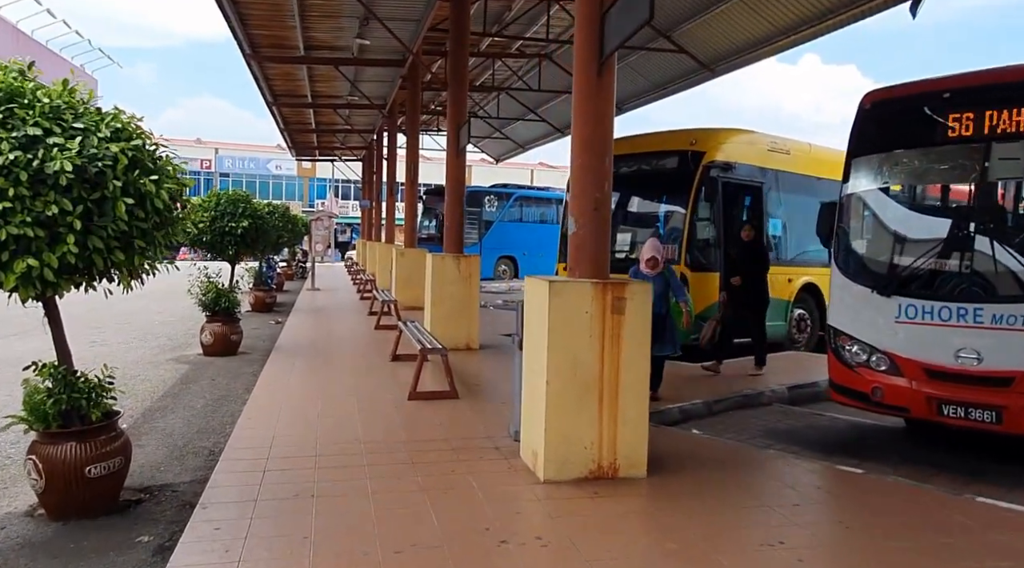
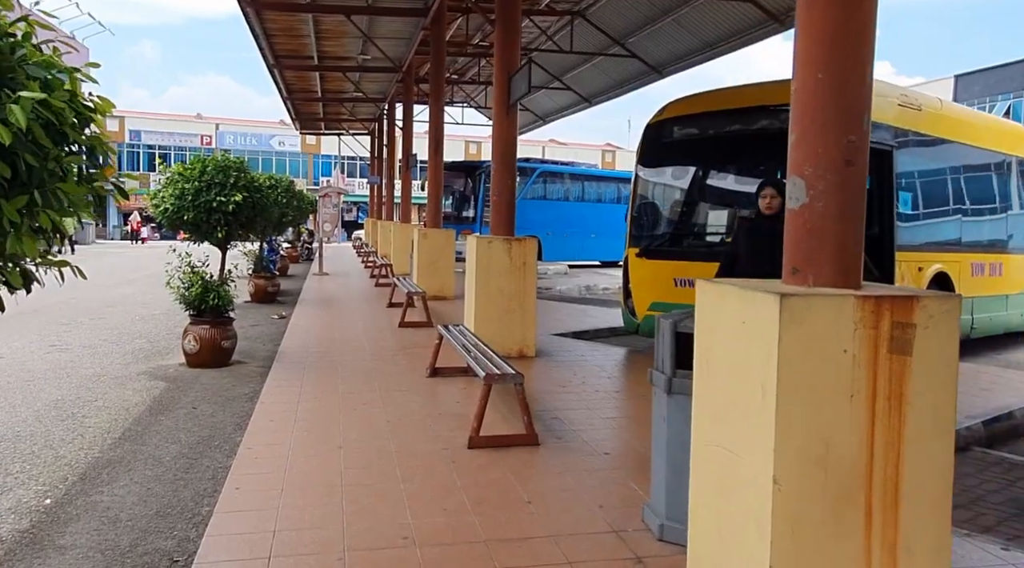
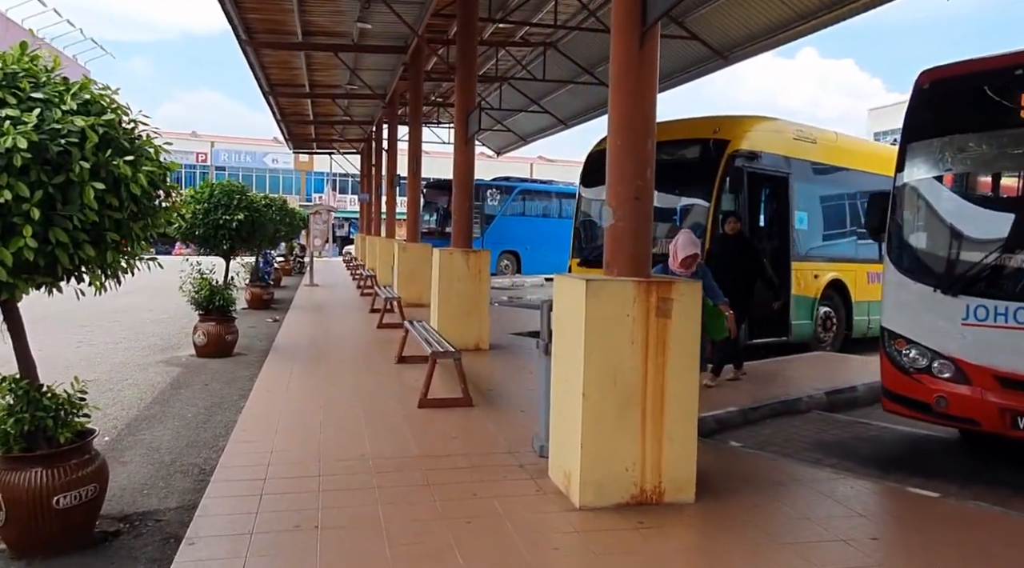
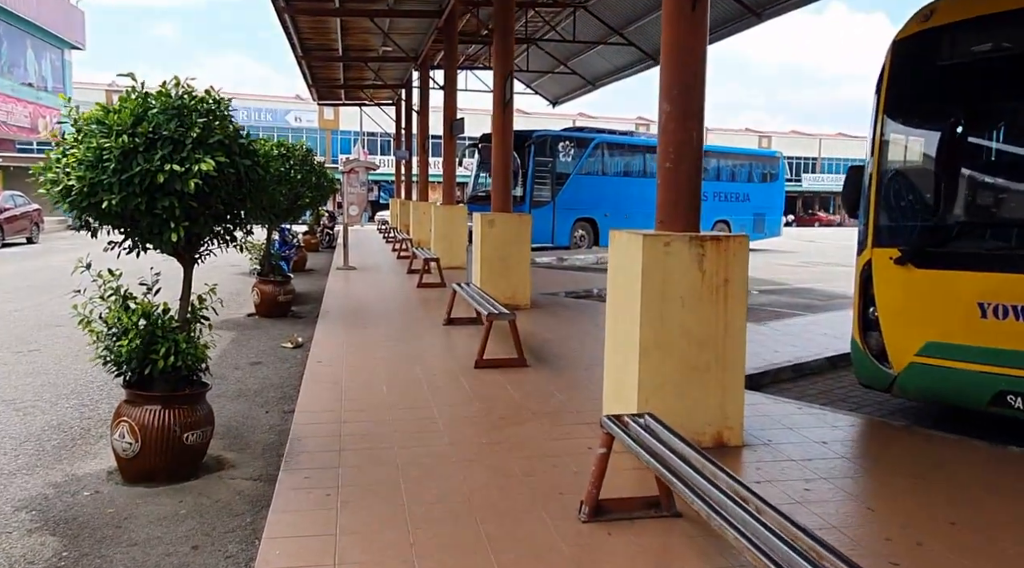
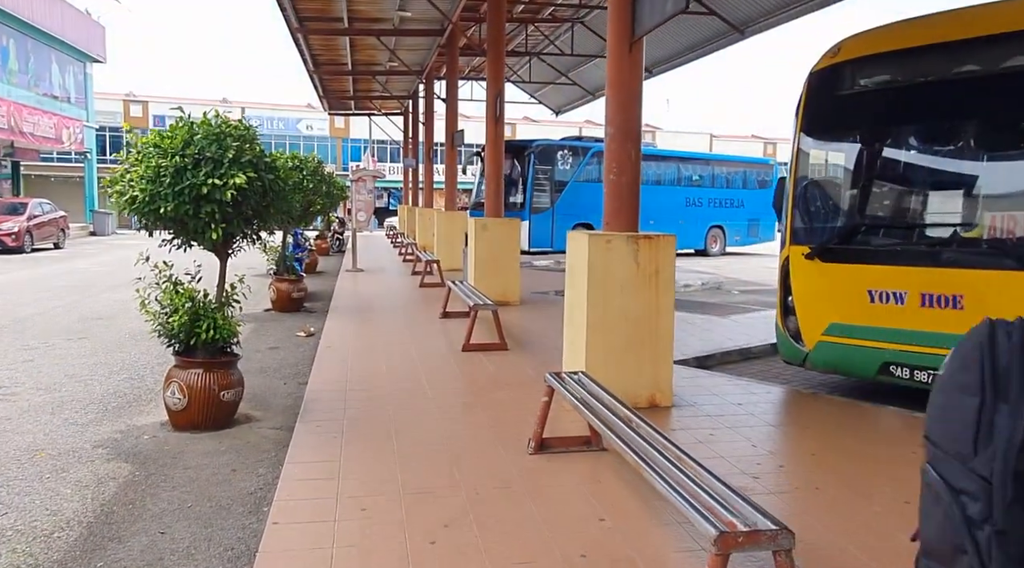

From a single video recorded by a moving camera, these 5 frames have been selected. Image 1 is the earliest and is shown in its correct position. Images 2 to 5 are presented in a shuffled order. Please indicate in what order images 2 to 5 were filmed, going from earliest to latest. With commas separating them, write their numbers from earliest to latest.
3, 2, 5, 4
